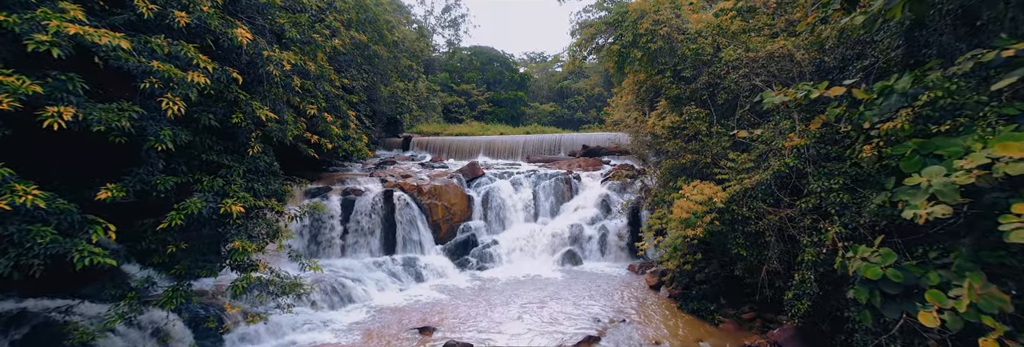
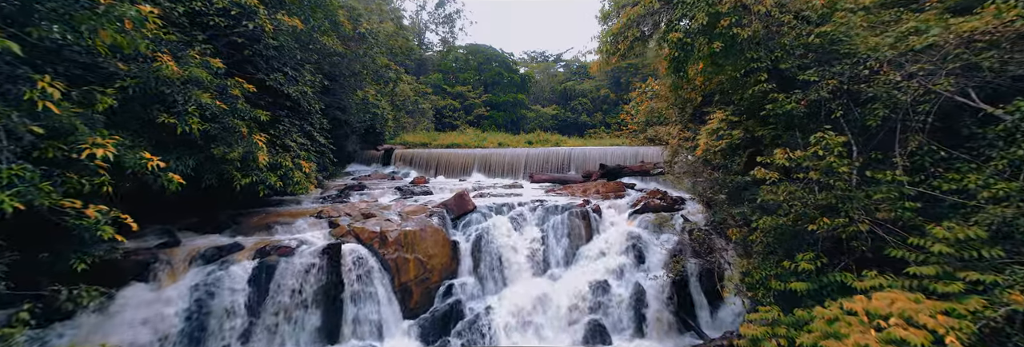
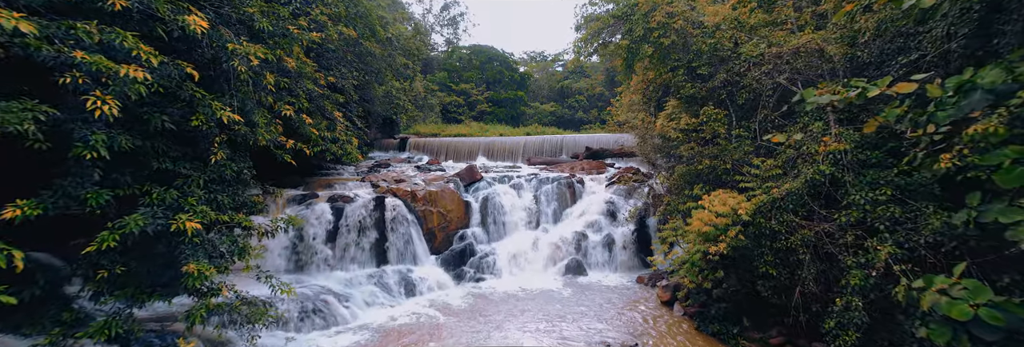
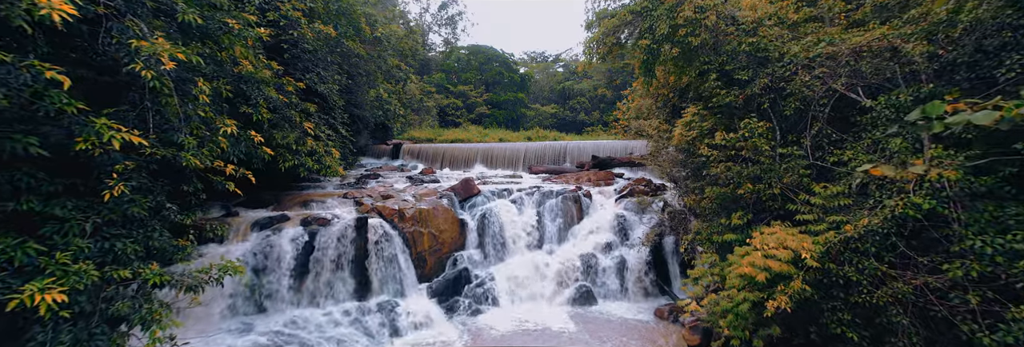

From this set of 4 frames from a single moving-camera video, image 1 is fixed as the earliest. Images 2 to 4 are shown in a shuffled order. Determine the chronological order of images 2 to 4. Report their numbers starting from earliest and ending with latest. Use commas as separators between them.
3, 4, 2
